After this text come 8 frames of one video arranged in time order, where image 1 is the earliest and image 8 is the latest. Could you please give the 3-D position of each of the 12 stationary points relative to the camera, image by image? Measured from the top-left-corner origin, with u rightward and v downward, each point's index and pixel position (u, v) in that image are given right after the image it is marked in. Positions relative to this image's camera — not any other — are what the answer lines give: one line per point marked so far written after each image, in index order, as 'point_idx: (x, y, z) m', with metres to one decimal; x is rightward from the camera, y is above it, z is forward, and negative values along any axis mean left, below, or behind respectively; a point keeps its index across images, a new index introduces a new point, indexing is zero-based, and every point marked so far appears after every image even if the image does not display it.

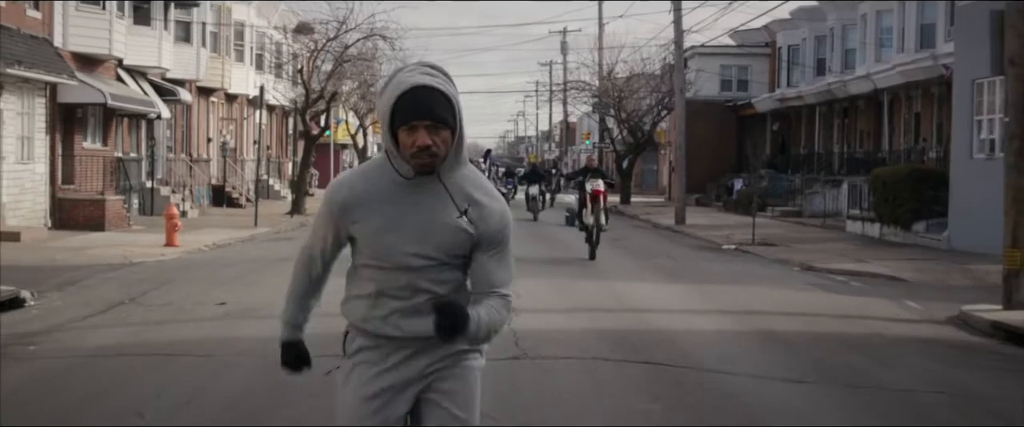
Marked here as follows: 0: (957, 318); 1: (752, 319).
0: (+5.1, -1.2, +14.2) m
1: (+2.6, -1.1, +13.0) m
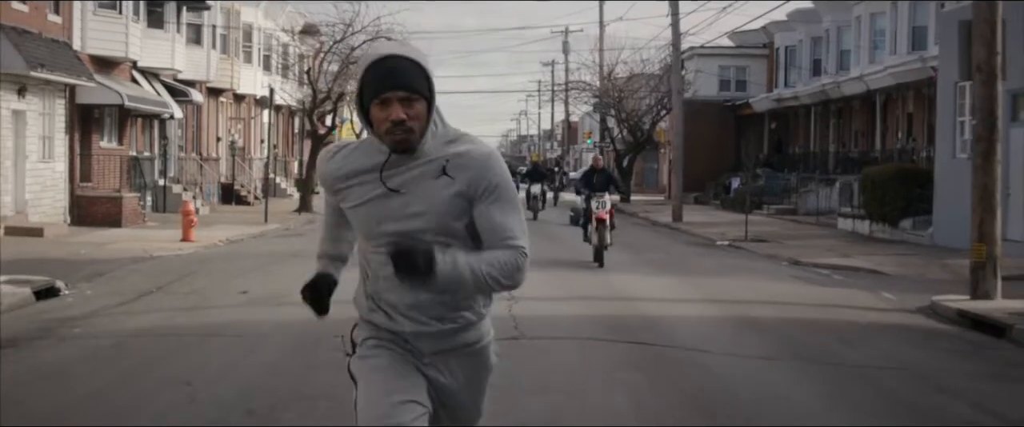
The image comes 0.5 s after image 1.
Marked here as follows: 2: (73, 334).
0: (+5.2, -1.2, +15.2) m
1: (+2.6, -1.1, +14.1) m
2: (-3.9, -1.1, +11.0) m
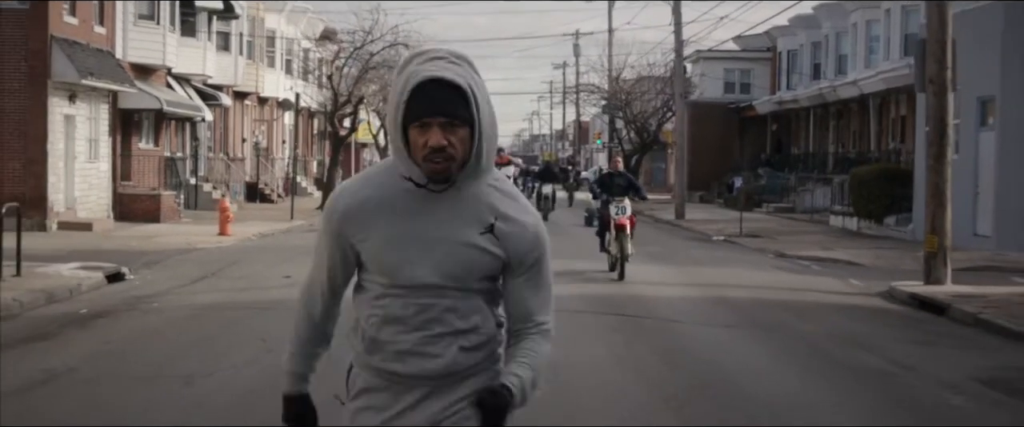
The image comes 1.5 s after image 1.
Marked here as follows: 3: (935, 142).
0: (+5.3, -1.1, +17.3) m
1: (+2.7, -1.0, +16.2) m
2: (-3.8, -1.0, +13.2) m
3: (+5.9, +1.0, +17.3) m
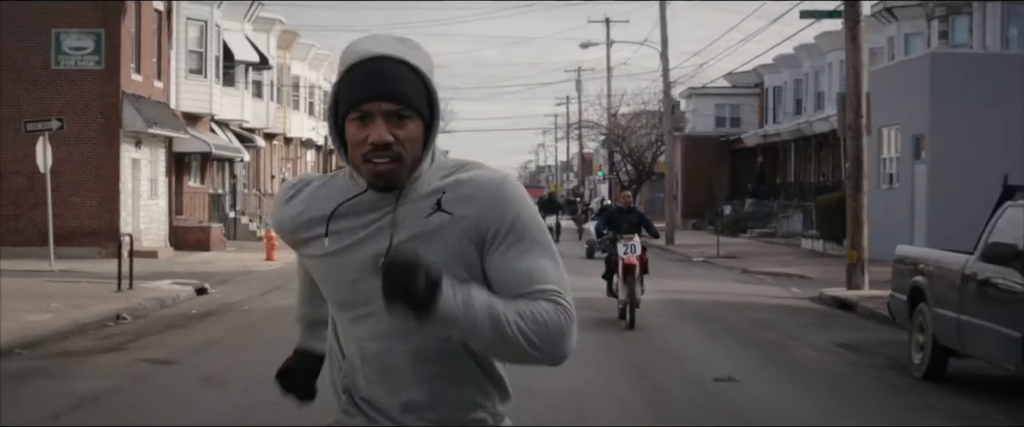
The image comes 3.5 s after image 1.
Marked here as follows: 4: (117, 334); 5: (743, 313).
0: (+5.3, -1.5, +21.6) m
1: (+2.8, -1.4, +20.5) m
2: (-3.8, -1.4, +17.5) m
3: (+6.0, +0.6, +21.6) m
4: (-4.7, -1.4, +14.7) m
5: (+3.4, -1.5, +18.0) m
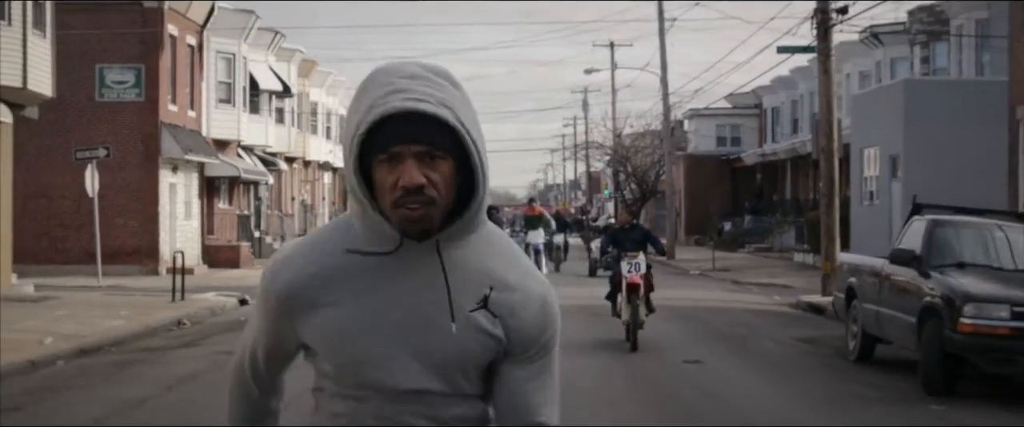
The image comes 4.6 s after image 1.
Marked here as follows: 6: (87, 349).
0: (+5.5, -1.7, +24.0) m
1: (+3.0, -1.7, +22.9) m
2: (-3.7, -1.7, +20.1) m
3: (+6.1, +0.4, +24.1) m
4: (-4.6, -1.7, +17.2) m
5: (+3.5, -1.7, +20.5) m
6: (-5.2, -1.6, +14.9) m
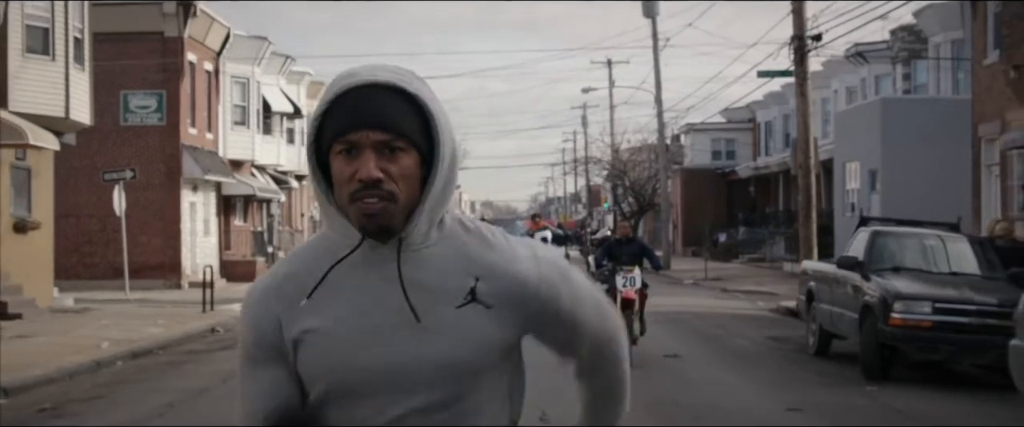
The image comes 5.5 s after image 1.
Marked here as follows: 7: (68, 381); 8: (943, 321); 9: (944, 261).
0: (+5.6, -2.0, +26.0) m
1: (+3.0, -1.9, +24.9) m
2: (-3.6, -2.0, +22.0) m
3: (+6.2, +0.1, +26.0) m
4: (-4.6, -2.0, +19.2) m
5: (+3.6, -1.9, +22.4) m
6: (-5.1, -1.9, +16.9) m
7: (-5.2, -1.9, +14.3) m
8: (+4.2, -1.1, +12.1) m
9: (+4.8, -0.5, +13.7) m
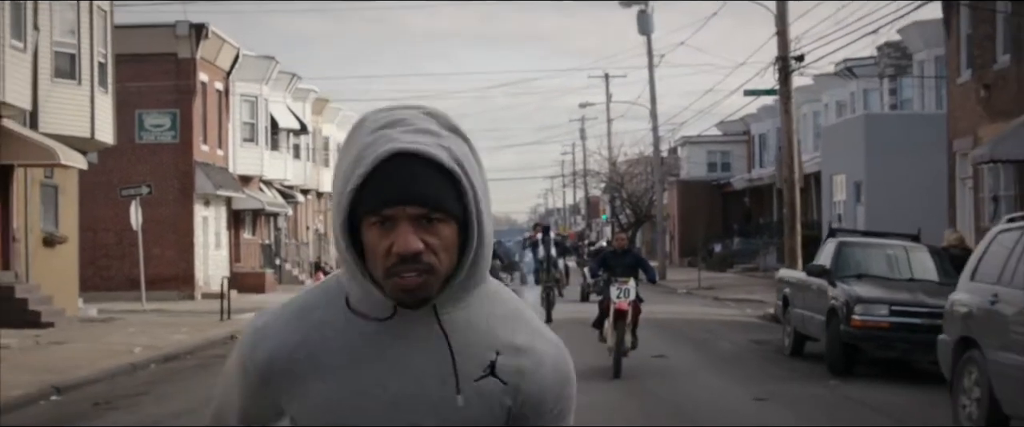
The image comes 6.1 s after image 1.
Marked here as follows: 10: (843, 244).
0: (+5.6, -2.2, +27.4) m
1: (+3.0, -2.2, +26.3) m
2: (-3.6, -2.2, +23.4) m
3: (+6.2, -0.1, +27.5) m
4: (-4.5, -2.2, +20.6) m
5: (+3.6, -2.2, +23.9) m
6: (-5.1, -2.1, +18.3) m
7: (-5.1, -2.1, +15.7) m
8: (+4.3, -1.2, +13.6) m
9: (+4.8, -0.7, +15.1) m
10: (+4.2, -0.4, +15.6) m
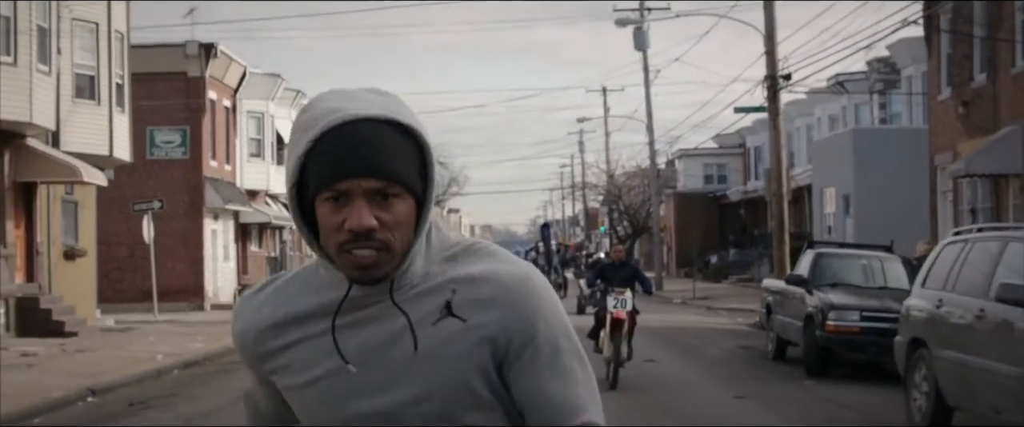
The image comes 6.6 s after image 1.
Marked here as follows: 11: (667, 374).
0: (+5.6, -2.5, +28.5) m
1: (+3.0, -2.5, +27.4) m
2: (-3.6, -2.5, +24.6) m
3: (+6.2, -0.4, +28.6) m
4: (-4.5, -2.5, +21.7) m
5: (+3.6, -2.4, +25.0) m
6: (-5.1, -2.3, +19.5) m
7: (-5.1, -2.3, +16.8) m
8: (+4.3, -1.4, +14.7) m
9: (+4.8, -0.9, +16.3) m
10: (+4.2, -0.6, +16.7) m
11: (+2.2, -2.2, +17.0) m
